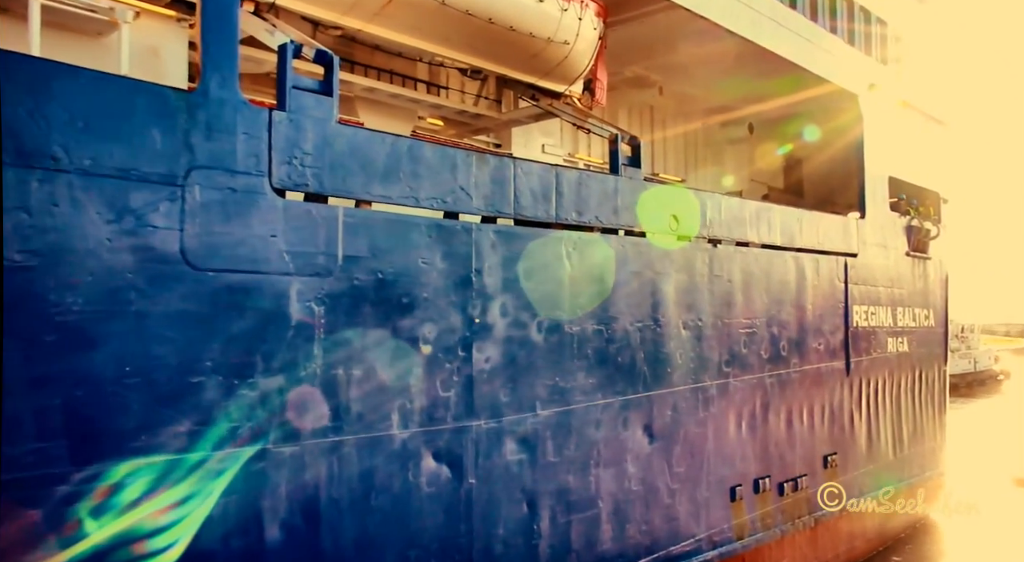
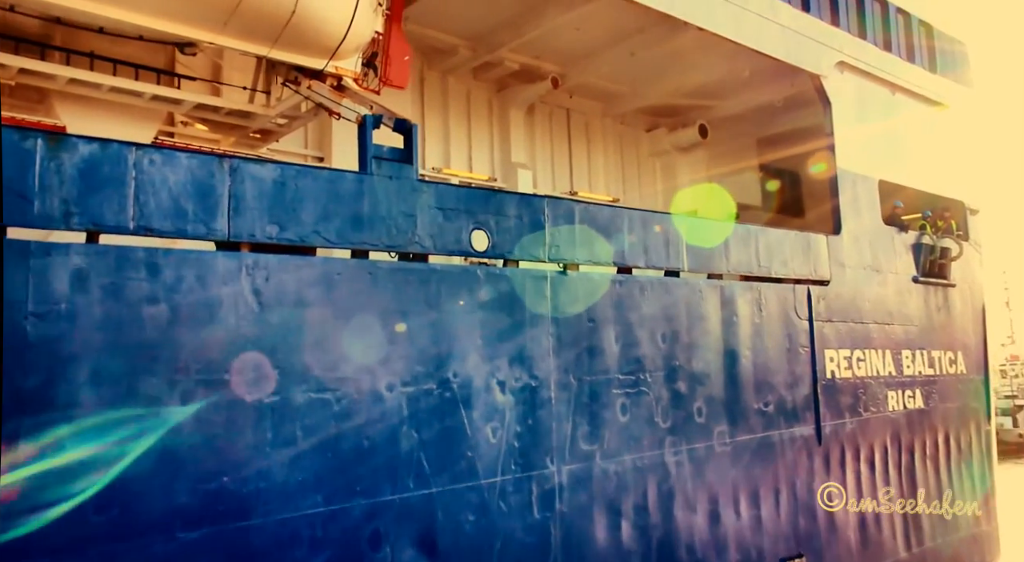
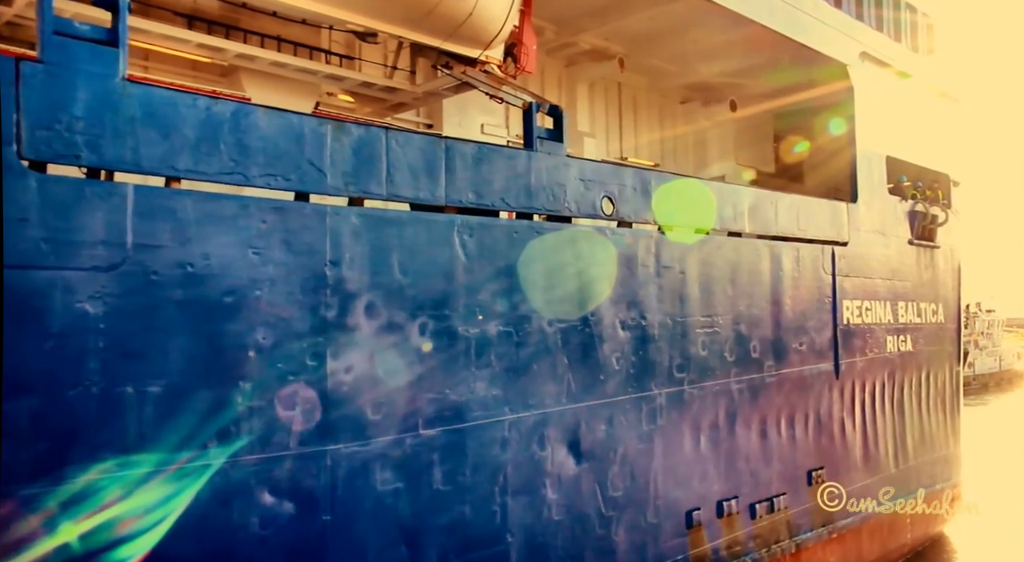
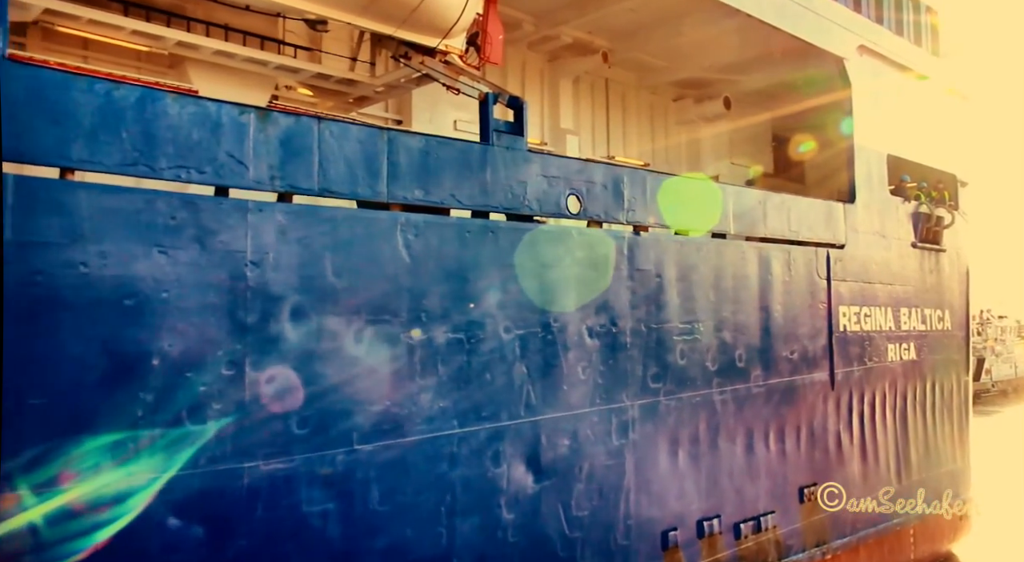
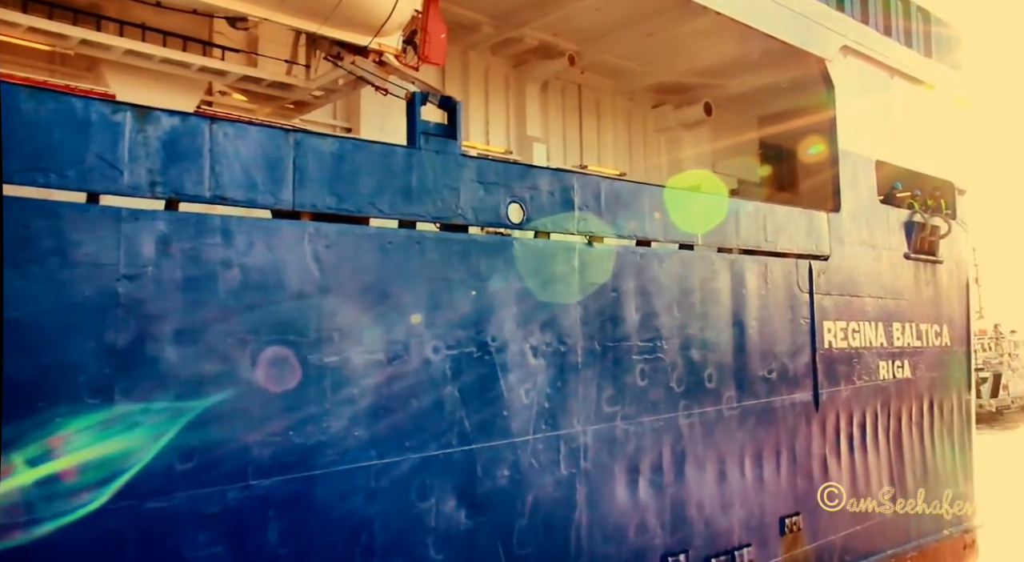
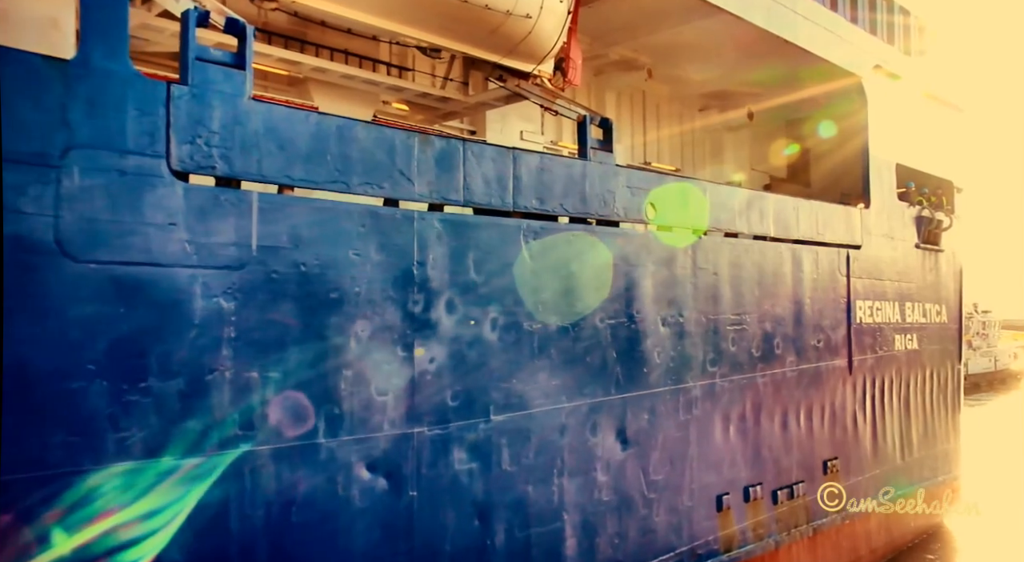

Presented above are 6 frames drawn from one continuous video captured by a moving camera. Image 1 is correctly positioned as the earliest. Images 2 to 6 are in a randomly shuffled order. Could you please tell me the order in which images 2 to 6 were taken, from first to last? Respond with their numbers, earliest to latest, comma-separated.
6, 3, 4, 5, 2
